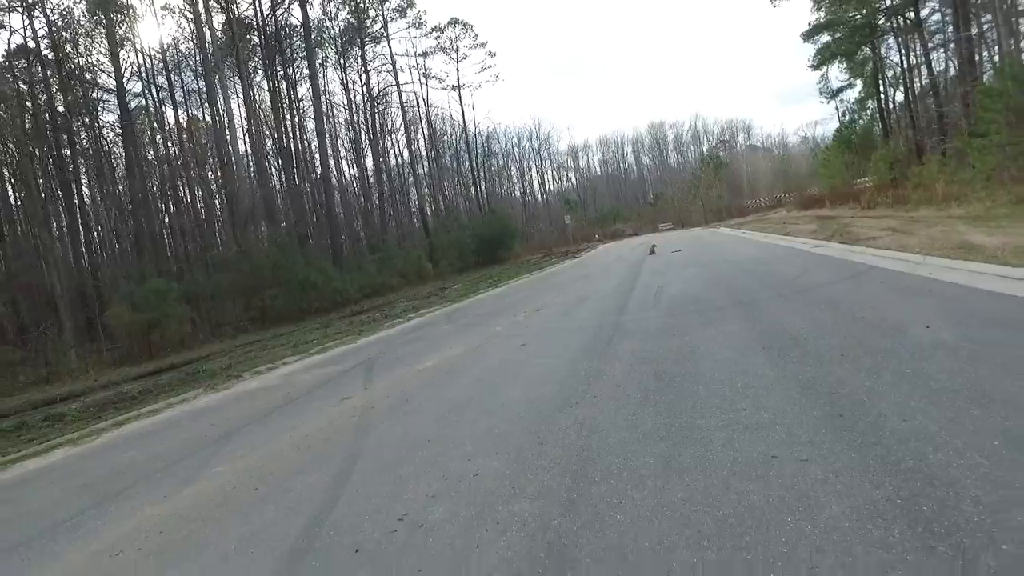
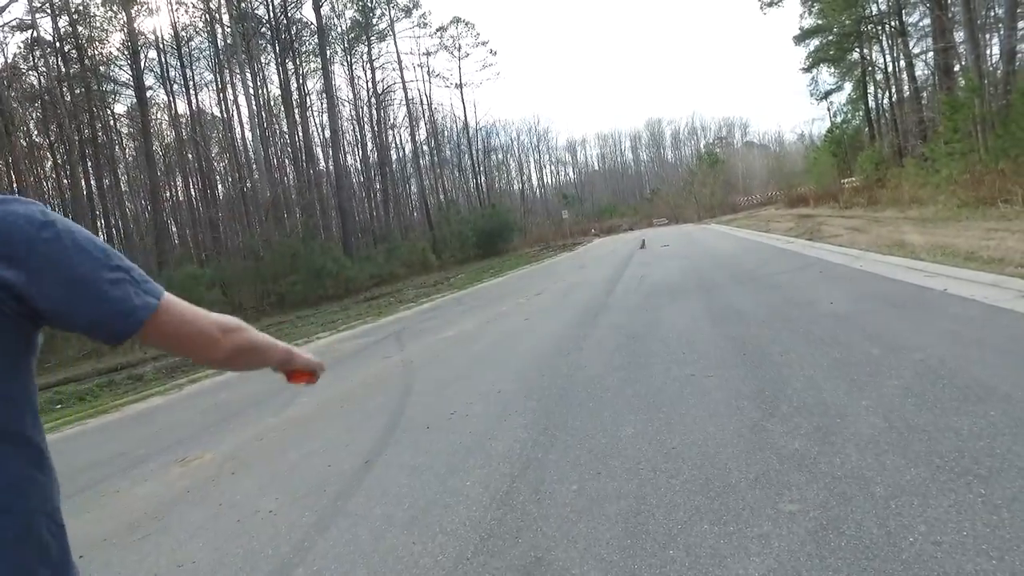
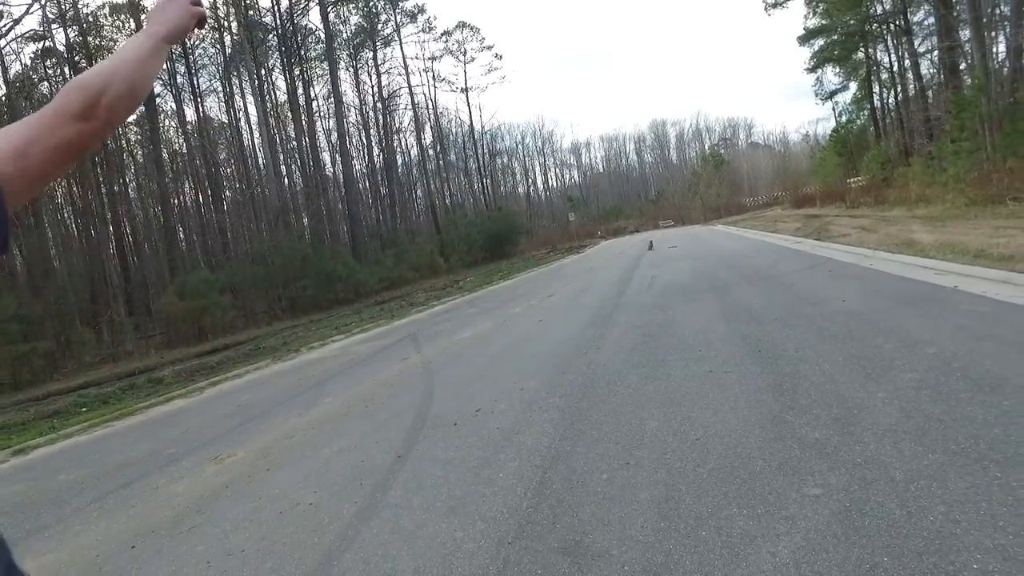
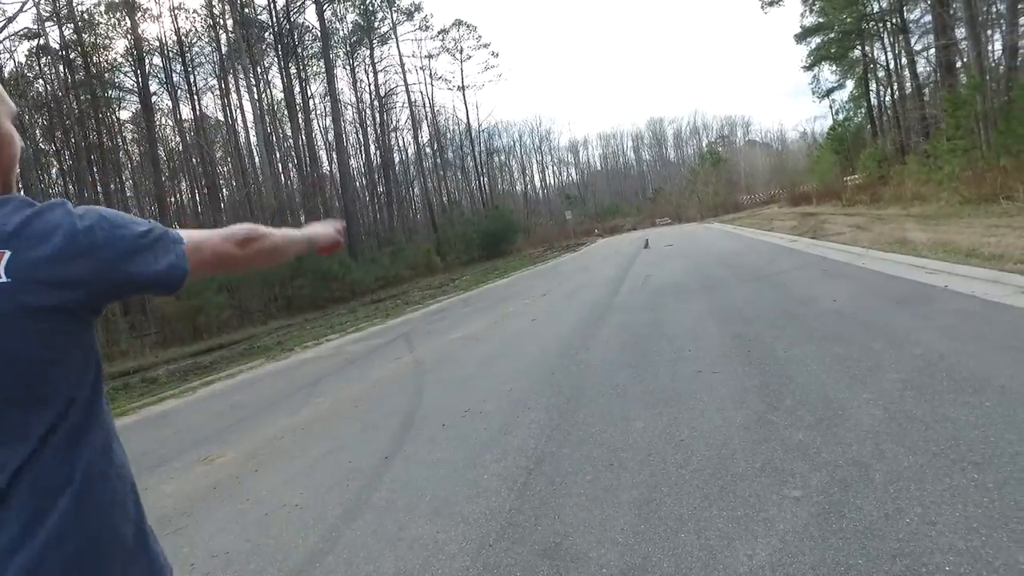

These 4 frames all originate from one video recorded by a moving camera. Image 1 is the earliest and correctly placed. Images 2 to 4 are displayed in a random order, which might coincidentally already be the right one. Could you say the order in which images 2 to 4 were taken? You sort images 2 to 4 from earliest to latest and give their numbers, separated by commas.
3, 4, 2
